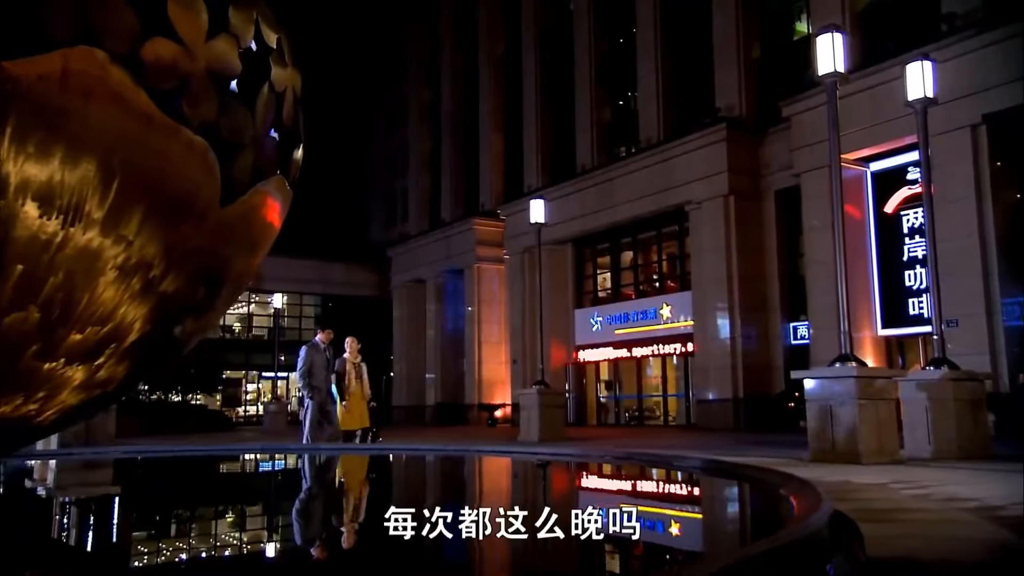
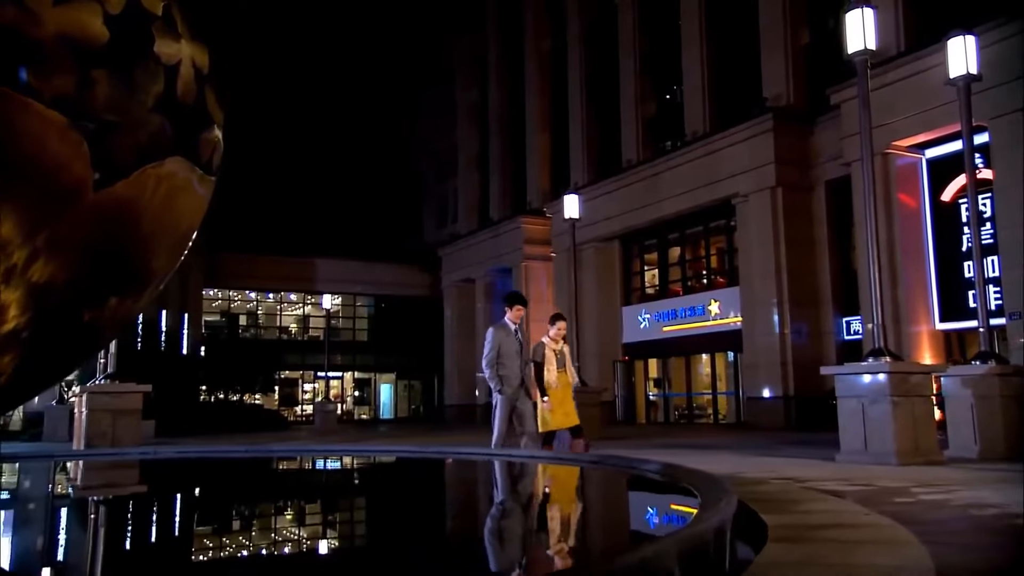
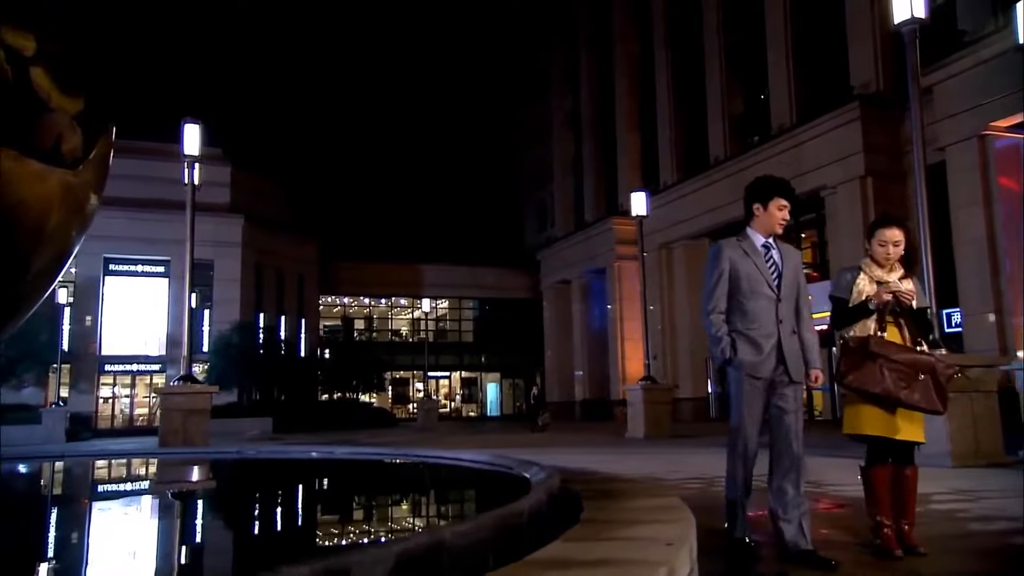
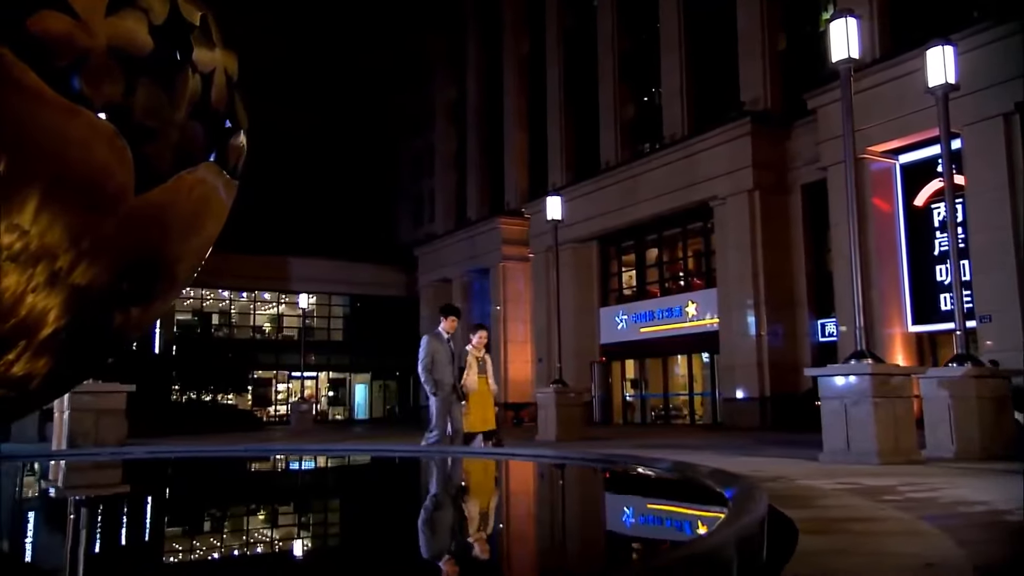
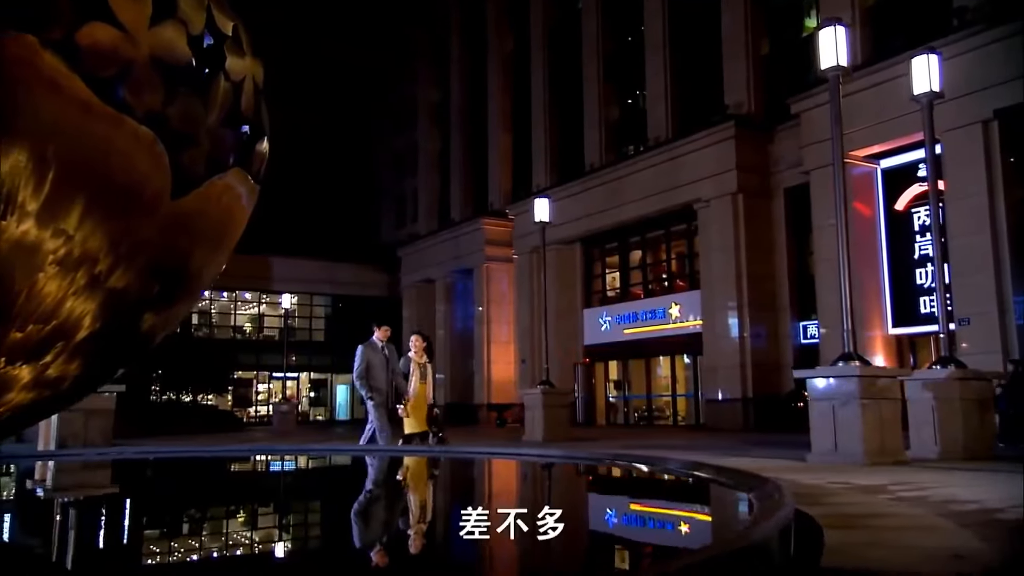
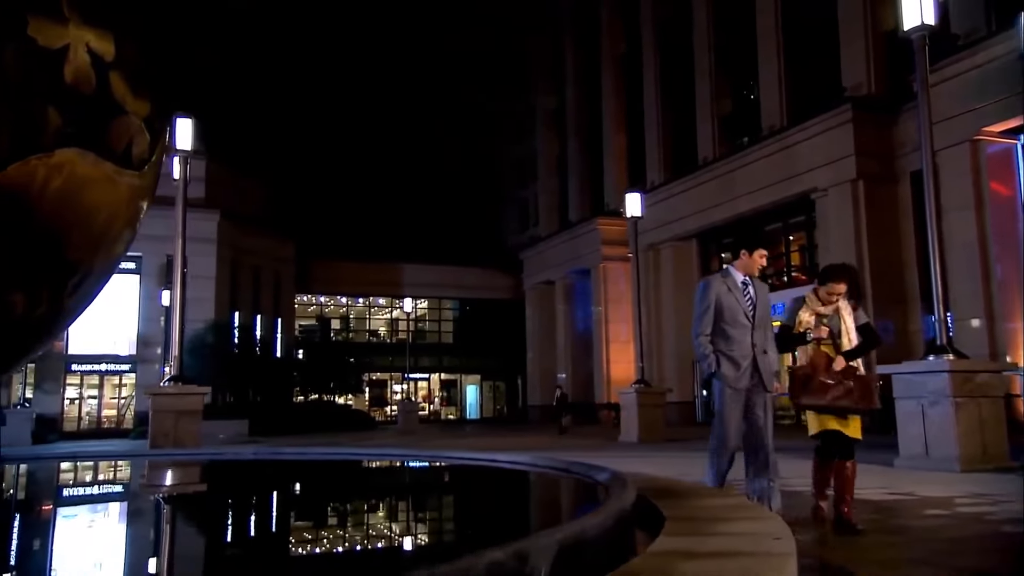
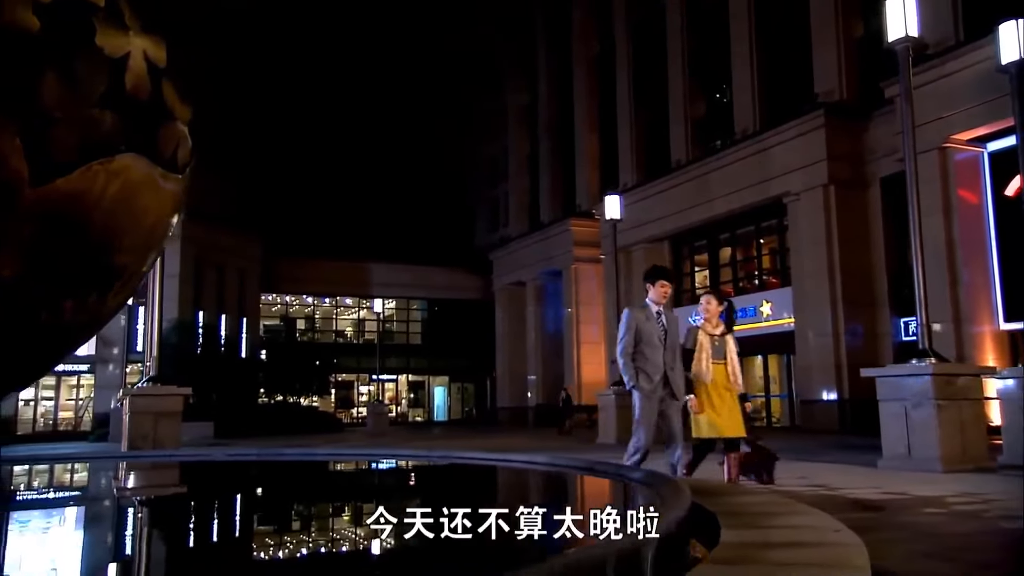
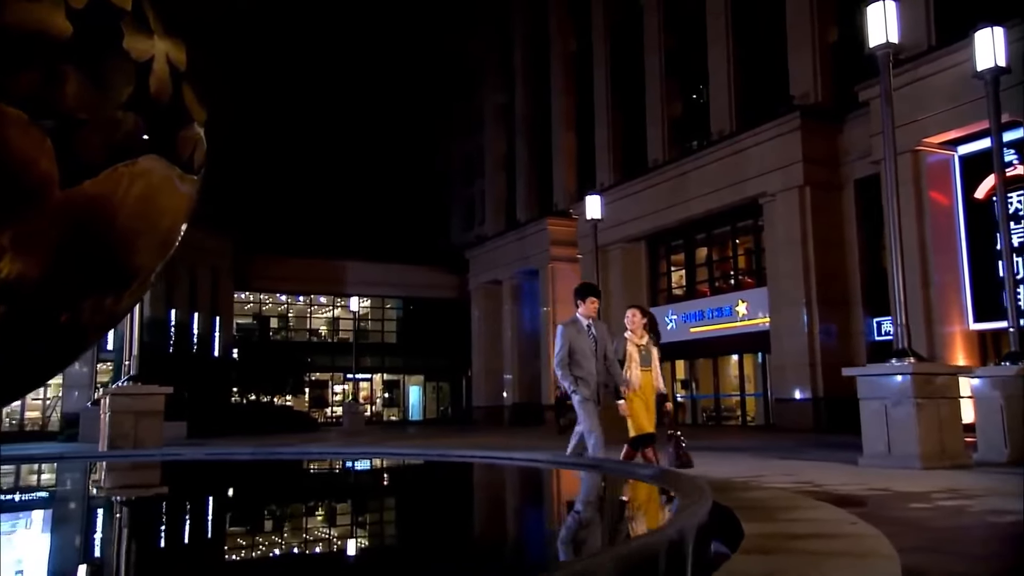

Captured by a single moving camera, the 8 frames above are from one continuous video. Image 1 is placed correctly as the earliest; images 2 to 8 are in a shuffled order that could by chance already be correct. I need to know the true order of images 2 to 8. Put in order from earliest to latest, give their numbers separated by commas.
5, 4, 2, 8, 7, 6, 3
